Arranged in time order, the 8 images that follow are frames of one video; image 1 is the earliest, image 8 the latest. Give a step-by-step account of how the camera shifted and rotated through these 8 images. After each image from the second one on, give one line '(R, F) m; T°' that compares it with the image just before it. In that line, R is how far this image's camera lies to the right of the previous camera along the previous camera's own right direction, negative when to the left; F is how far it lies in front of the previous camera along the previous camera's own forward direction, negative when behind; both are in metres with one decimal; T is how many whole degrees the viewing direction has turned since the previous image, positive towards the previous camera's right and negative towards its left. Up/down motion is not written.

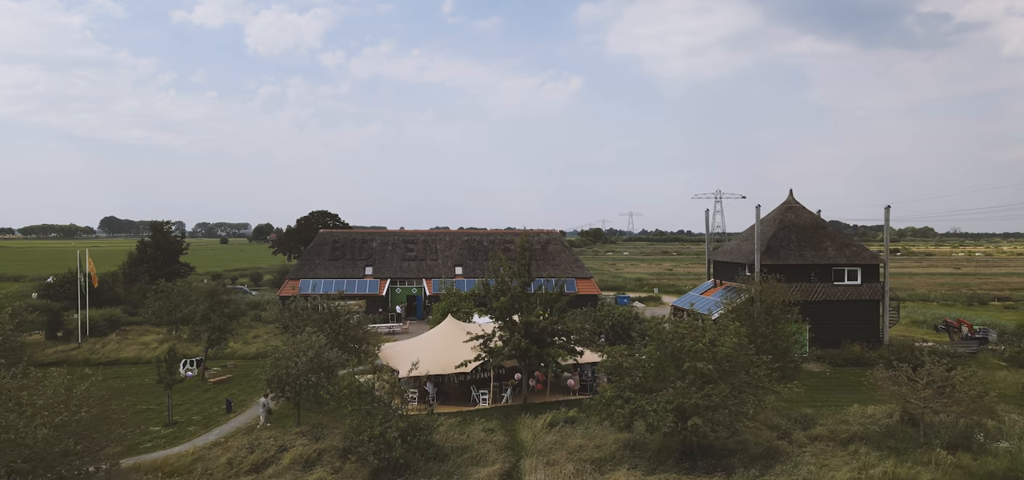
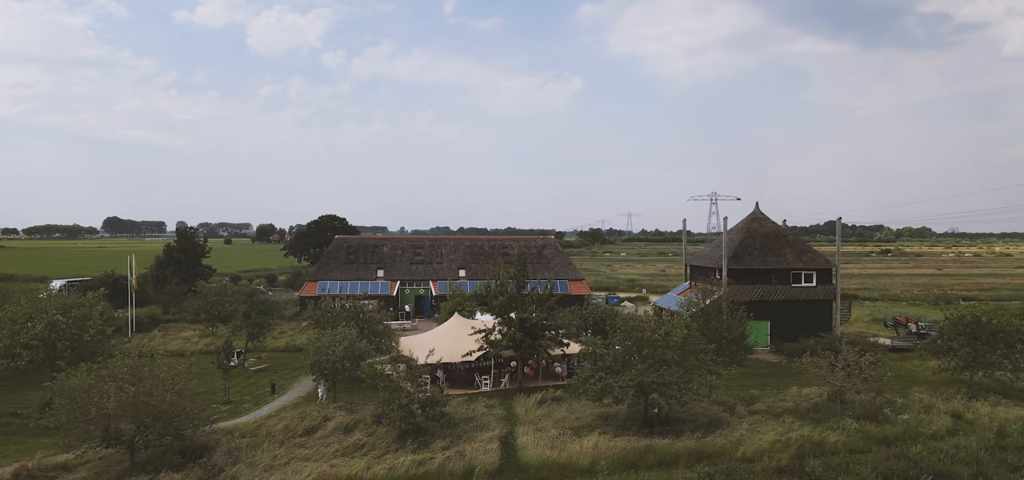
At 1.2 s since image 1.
(+0.1, -2.7) m; 0°
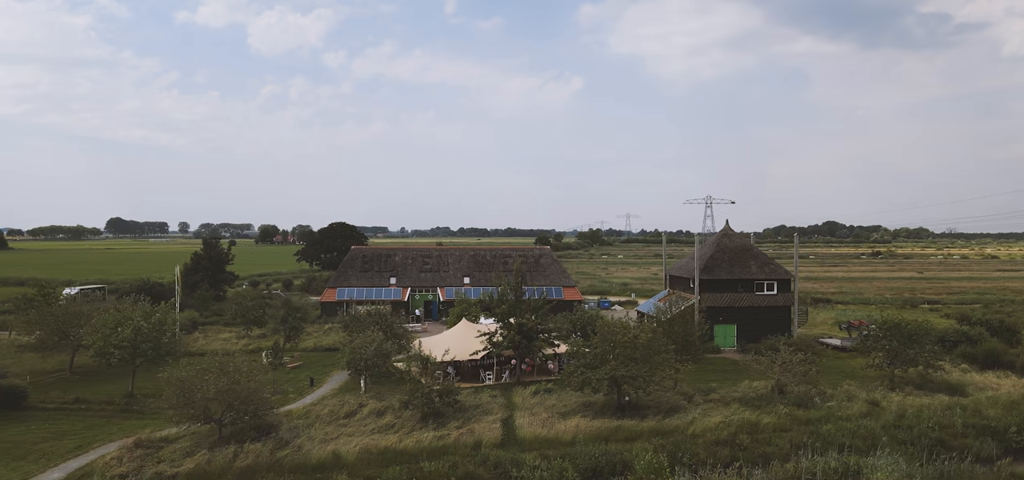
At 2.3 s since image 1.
(0.0, -3.2) m; 0°
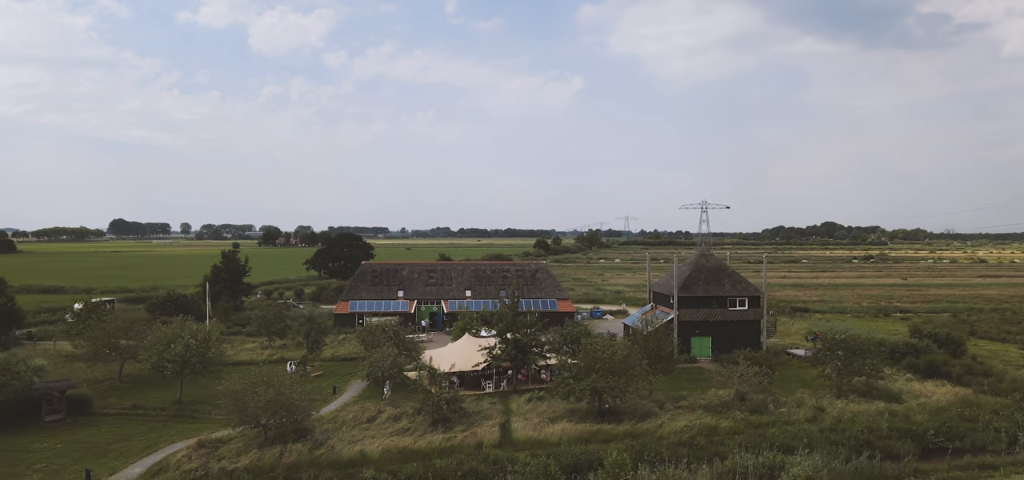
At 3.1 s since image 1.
(+0.1, -2.9) m; 0°
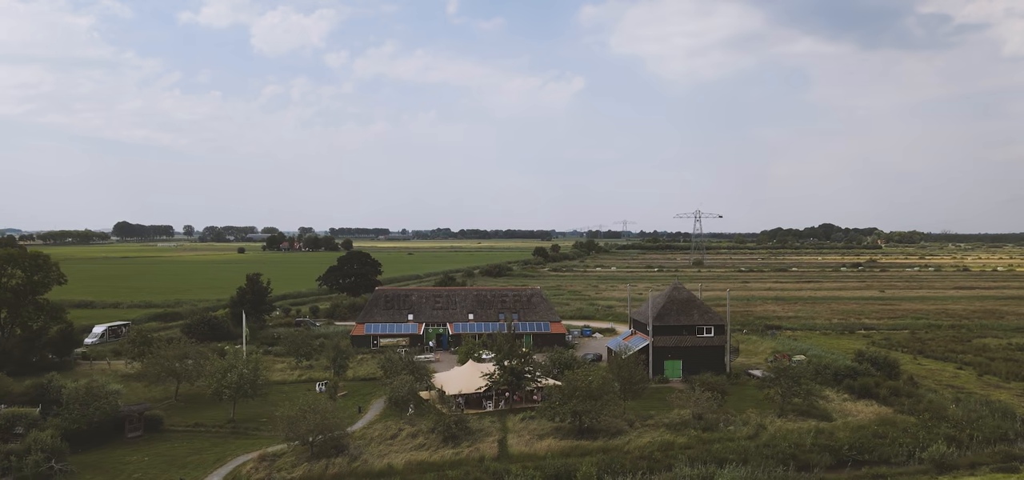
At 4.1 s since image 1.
(+0.2, -4.4) m; 0°
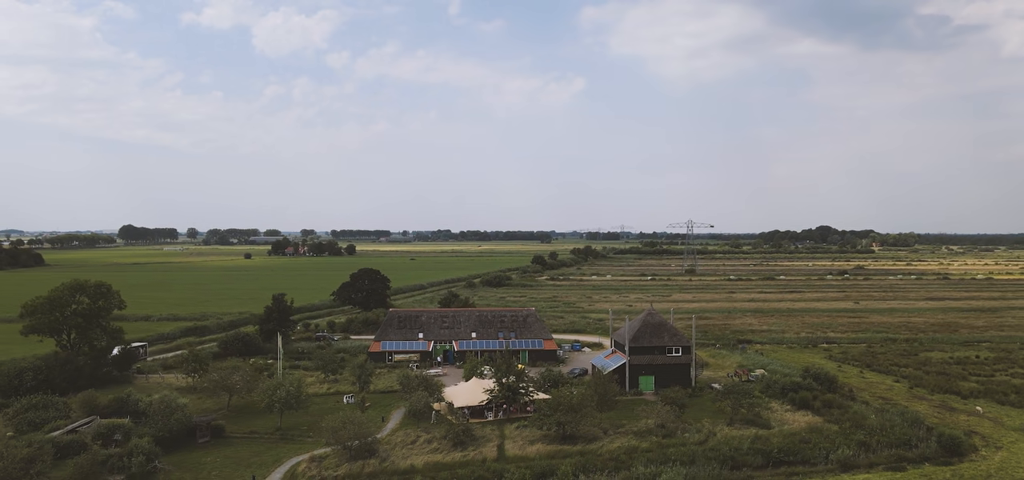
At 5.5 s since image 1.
(+0.2, -5.7) m; 0°
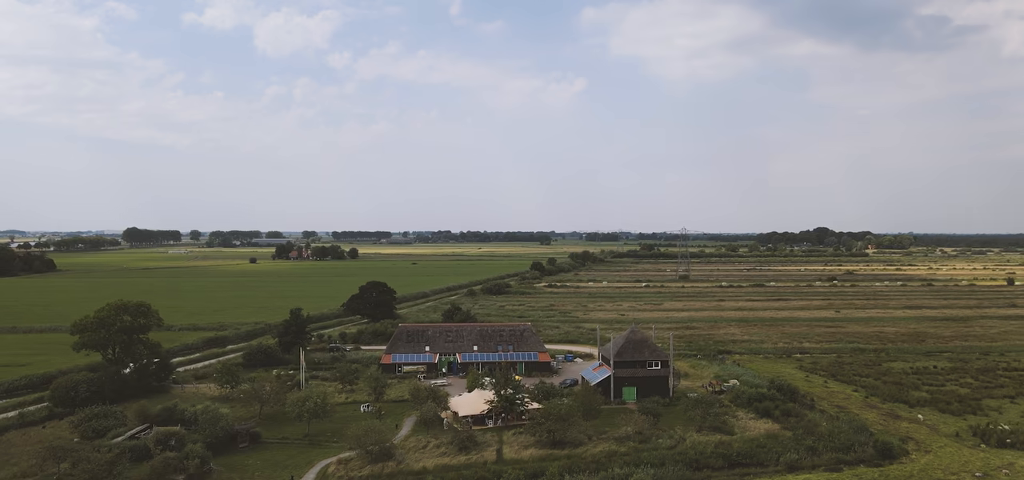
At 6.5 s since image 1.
(+0.2, -4.7) m; 0°
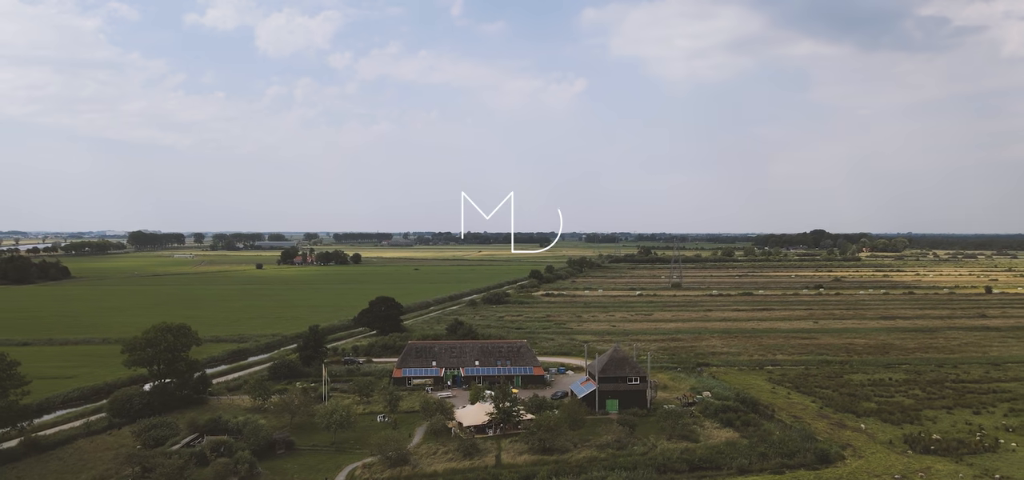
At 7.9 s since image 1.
(+0.3, -6.1) m; 0°
